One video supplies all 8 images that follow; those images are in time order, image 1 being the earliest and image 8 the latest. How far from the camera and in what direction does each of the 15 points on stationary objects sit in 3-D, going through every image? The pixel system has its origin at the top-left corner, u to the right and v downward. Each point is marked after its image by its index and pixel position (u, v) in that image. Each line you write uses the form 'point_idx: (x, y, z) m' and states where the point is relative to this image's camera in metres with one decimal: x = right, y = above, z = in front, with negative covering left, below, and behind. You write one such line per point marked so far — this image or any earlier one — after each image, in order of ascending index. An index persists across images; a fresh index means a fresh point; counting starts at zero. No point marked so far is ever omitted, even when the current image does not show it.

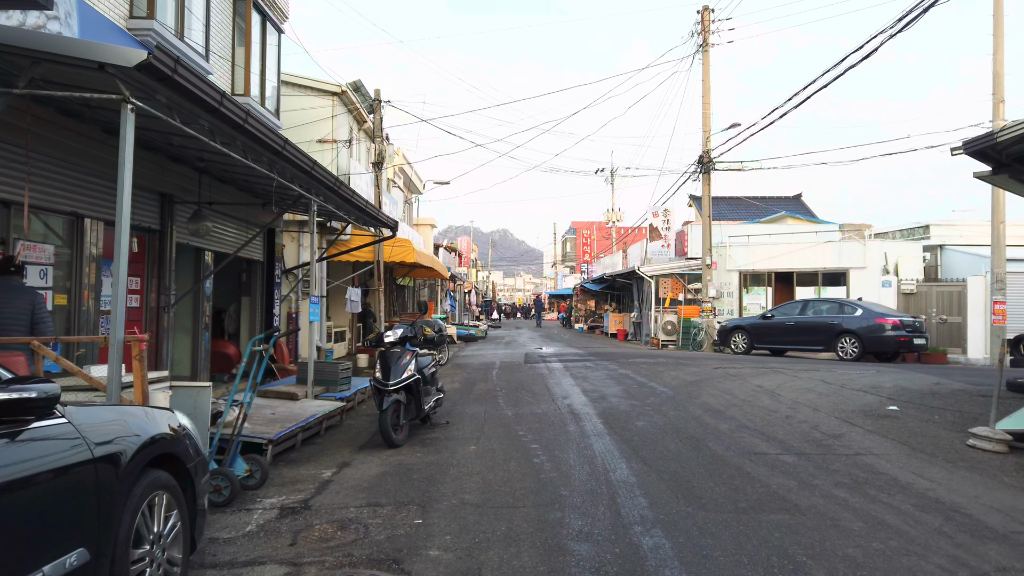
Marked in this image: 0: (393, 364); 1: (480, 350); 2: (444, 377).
0: (-1.0, -0.6, +6.4) m
1: (-0.8, -1.5, +19.0) m
2: (-1.1, -1.4, +12.0) m
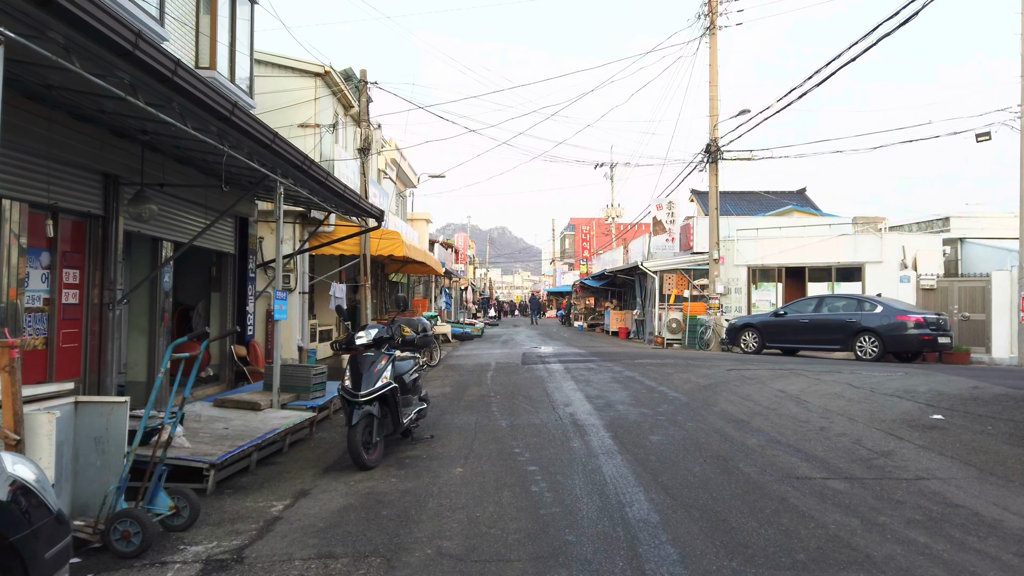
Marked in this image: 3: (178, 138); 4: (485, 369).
0: (-1.0, -0.6, +5.4) m
1: (-0.8, -1.4, +18.0) m
2: (-1.1, -1.3, +11.0) m
3: (-2.7, +1.2, +6.3) m
4: (-0.4, -1.3, +12.9) m
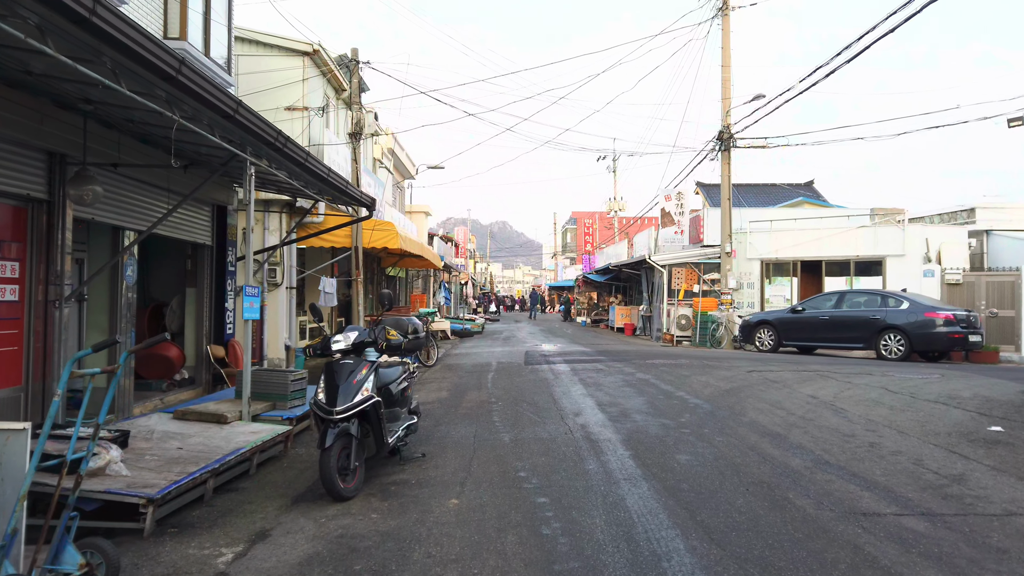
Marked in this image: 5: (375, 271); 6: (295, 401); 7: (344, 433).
0: (-1.0, -0.6, +4.6) m
1: (-0.8, -1.3, +17.1) m
2: (-1.1, -1.3, +10.2) m
3: (-2.7, +1.3, +5.4) m
4: (-0.4, -1.3, +12.0) m
5: (-3.5, +0.4, +19.9) m
6: (-1.9, -1.0, +6.7) m
7: (-1.0, -0.8, +4.5) m
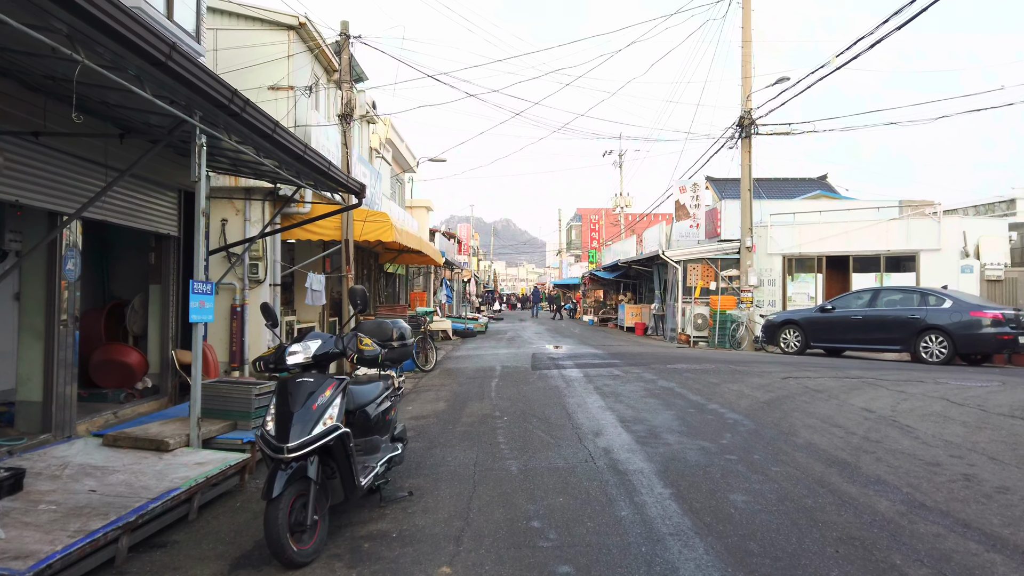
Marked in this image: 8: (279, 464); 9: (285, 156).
0: (-0.9, -0.5, +3.4) m
1: (-0.7, -1.2, +16.0) m
2: (-1.0, -1.2, +9.1) m
3: (-2.6, +1.3, +4.3) m
4: (-0.3, -1.2, +10.9) m
5: (-3.4, +0.5, +18.8) m
6: (-1.8, -1.0, +5.6) m
7: (-0.9, -0.8, +3.3) m
8: (-1.0, -0.8, +3.3) m
9: (-2.0, +1.2, +6.8) m
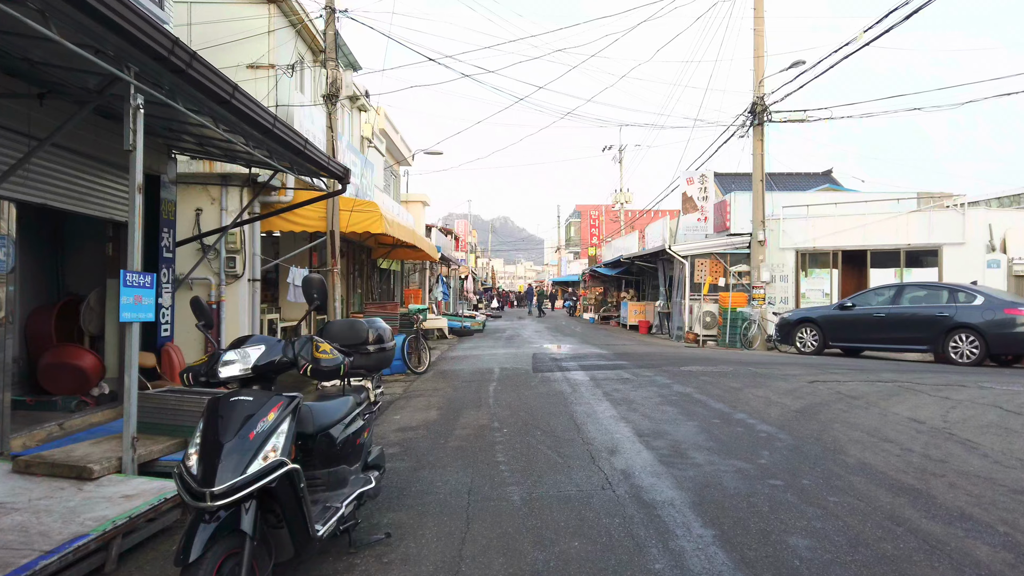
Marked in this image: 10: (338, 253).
0: (-0.9, -0.5, +2.6) m
1: (-0.7, -1.2, +15.1) m
2: (-1.0, -1.2, +8.2) m
3: (-2.6, +1.3, +3.4) m
4: (-0.3, -1.2, +10.0) m
5: (-3.4, +0.6, +17.9) m
6: (-1.8, -0.9, +4.8) m
7: (-0.9, -0.8, +2.5) m
8: (-1.0, -0.7, +2.5) m
9: (-2.0, +1.2, +5.9) m
10: (-2.4, +0.5, +10.7) m
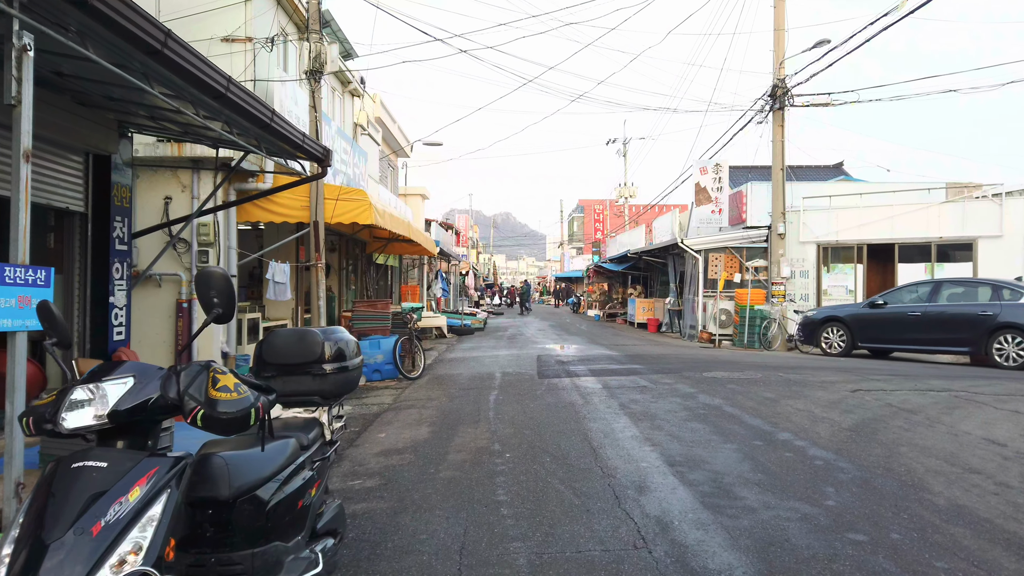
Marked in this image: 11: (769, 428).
0: (-0.9, -0.5, +1.6) m
1: (-0.6, -1.1, +14.1) m
2: (-1.0, -1.1, +7.2) m
3: (-2.6, +1.3, +2.4) m
4: (-0.3, -1.1, +9.1) m
5: (-3.4, +0.7, +16.9) m
6: (-1.8, -0.9, +3.8) m
7: (-0.9, -0.8, +1.5) m
8: (-1.0, -0.7, +1.5) m
9: (-2.0, +1.2, +4.9) m
10: (-2.4, +0.5, +9.7) m
11: (+1.9, -1.0, +5.8) m
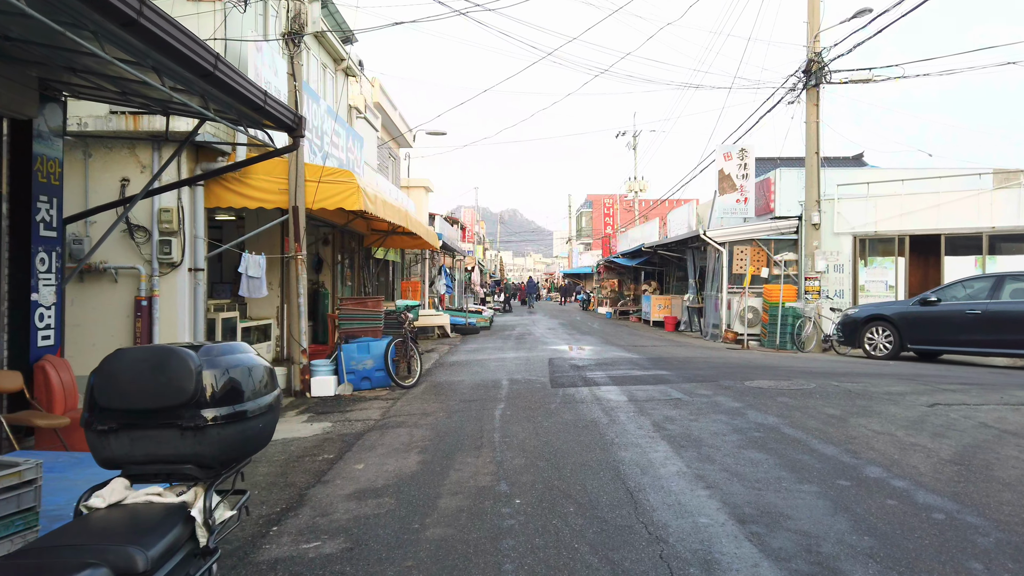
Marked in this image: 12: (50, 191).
0: (-0.9, -0.5, +0.3) m
1: (-0.5, -1.0, +12.9) m
2: (-0.9, -1.1, +6.0) m
3: (-2.6, +1.3, +1.2) m
4: (-0.2, -1.1, +7.8) m
5: (-3.2, +0.7, +15.7) m
6: (-1.8, -0.9, +2.5) m
7: (-0.9, -0.8, +0.3) m
8: (-0.9, -0.7, +0.2) m
9: (-1.9, +1.3, +3.7) m
10: (-2.3, +0.6, +8.5) m
11: (+2.0, -1.0, +4.6) m
12: (-3.5, +0.7, +5.8) m
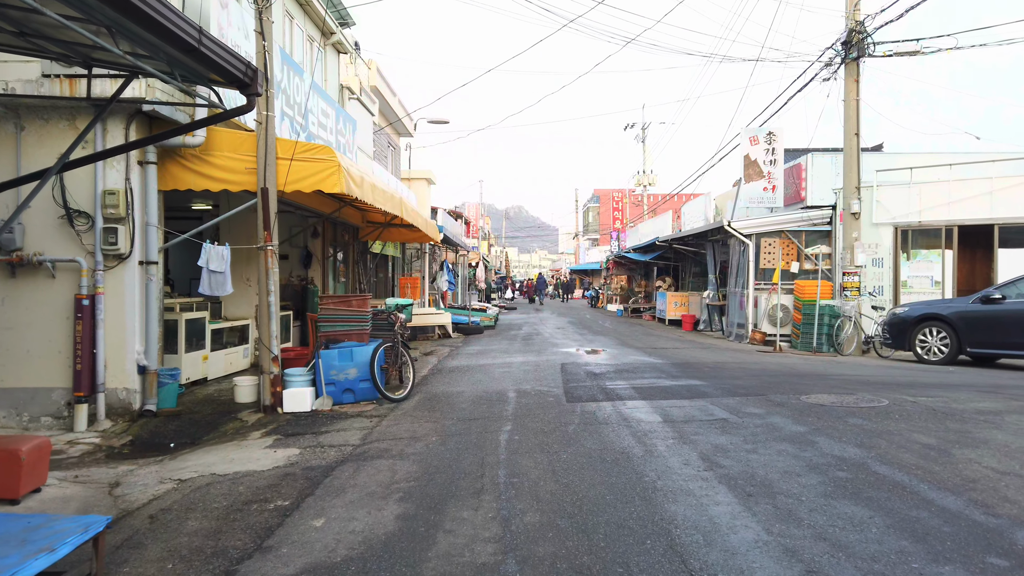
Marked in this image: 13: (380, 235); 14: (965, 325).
0: (-0.9, -0.5, -0.9) m
1: (-0.4, -1.0, +11.7) m
2: (-0.8, -1.1, +4.8) m
3: (-2.6, +1.4, 0.0) m
4: (-0.1, -1.0, +6.6) m
5: (-3.1, +0.8, +14.5) m
6: (-1.7, -0.9, +1.3) m
7: (-0.8, -0.8, -1.0) m
8: (-0.9, -0.7, -1.0) m
9: (-1.9, +1.3, +2.5) m
10: (-2.2, +0.6, +7.3) m
11: (+2.0, -1.0, +3.3) m
12: (-3.4, +0.8, +4.6) m
13: (-2.5, +1.0, +15.0) m
14: (+5.8, -0.5, +9.9) m
